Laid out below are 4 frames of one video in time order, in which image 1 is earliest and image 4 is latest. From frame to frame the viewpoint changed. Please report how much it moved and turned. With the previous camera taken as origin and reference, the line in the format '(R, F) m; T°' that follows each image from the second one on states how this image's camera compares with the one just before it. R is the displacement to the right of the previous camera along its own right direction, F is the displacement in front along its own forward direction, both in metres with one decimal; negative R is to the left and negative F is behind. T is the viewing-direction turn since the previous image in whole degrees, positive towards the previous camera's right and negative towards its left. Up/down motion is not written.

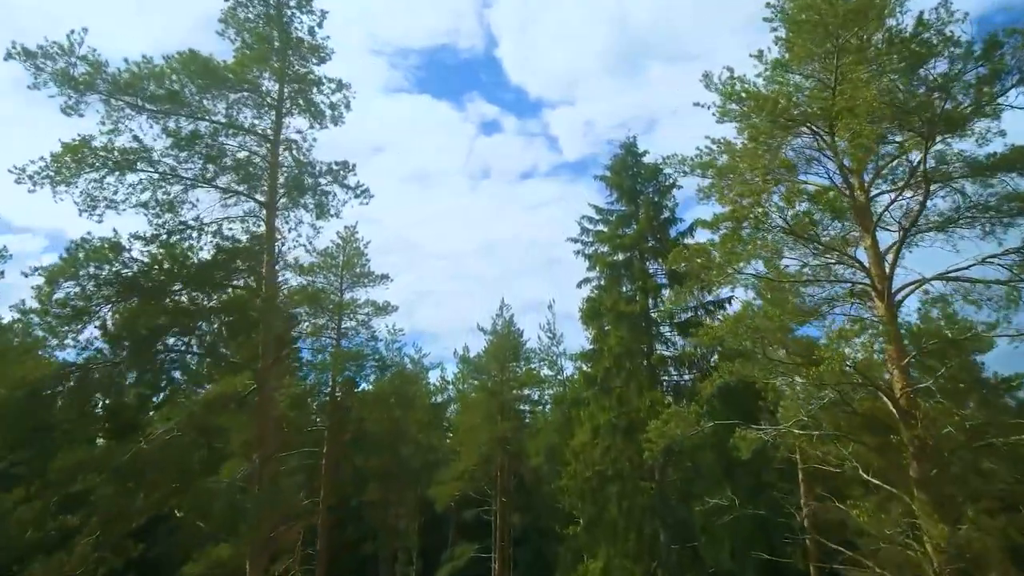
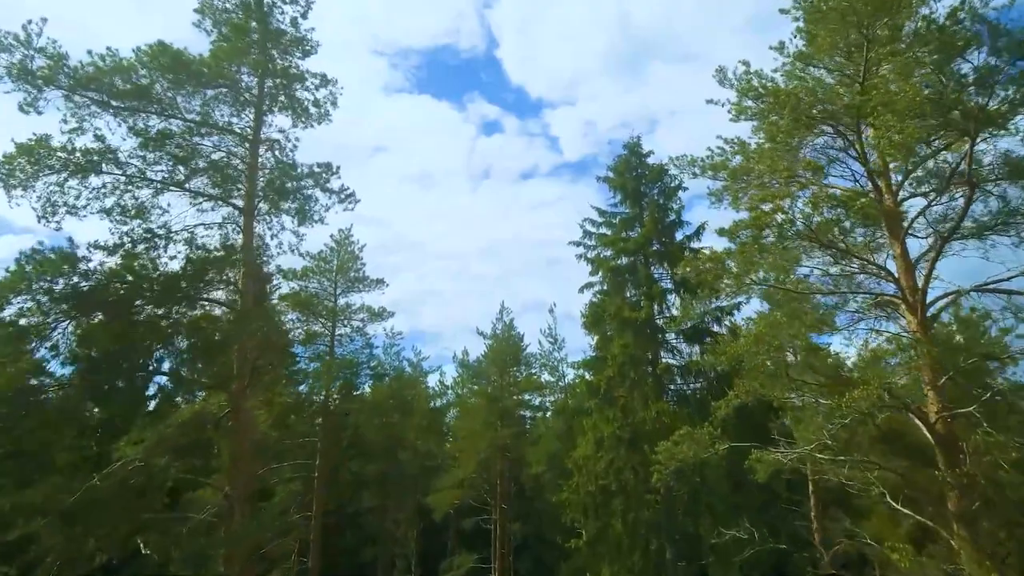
(0.0, +1.1) m; 0°
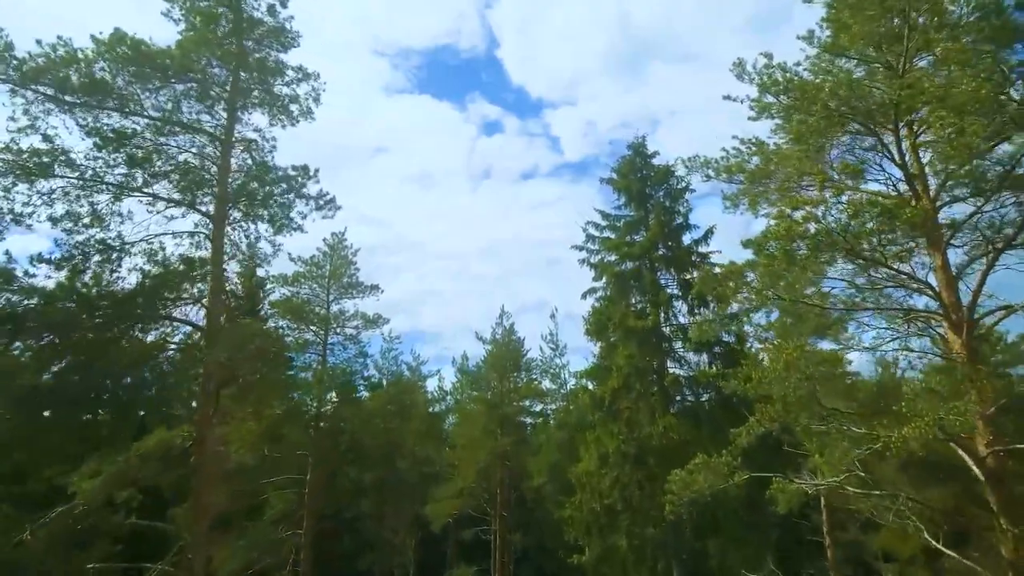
(0.0, +1.3) m; 0°
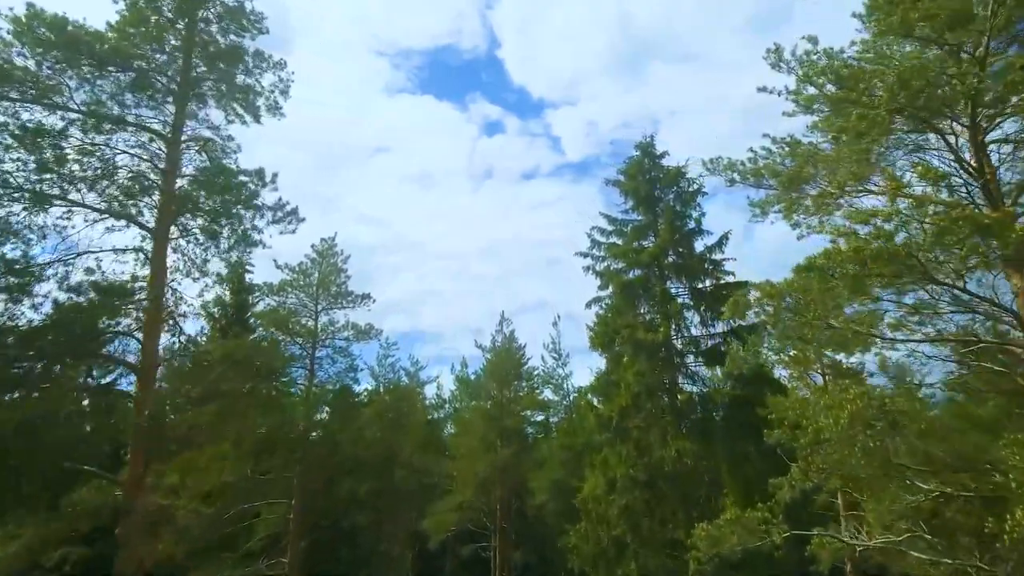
(0.0, +1.9) m; 0°
